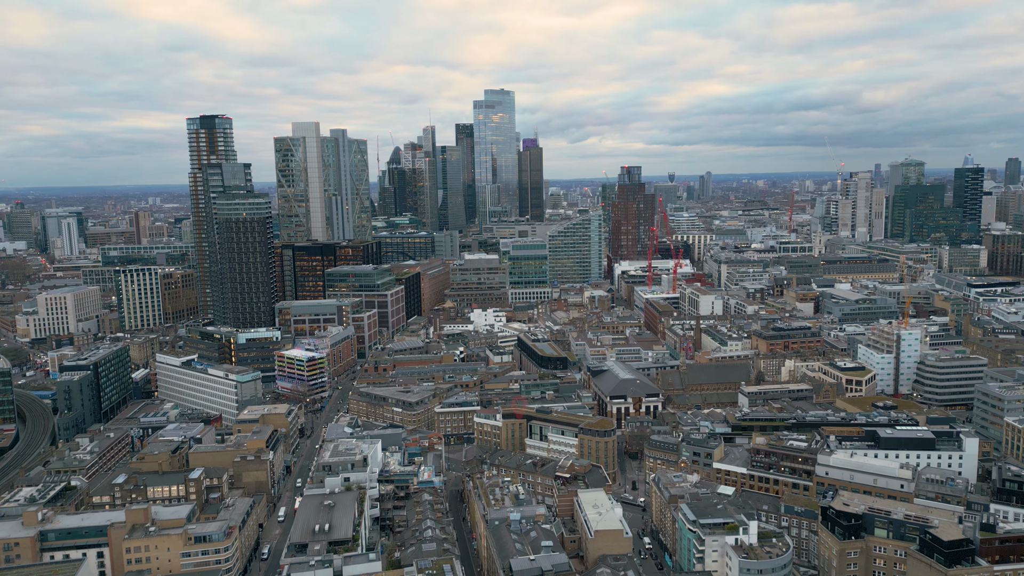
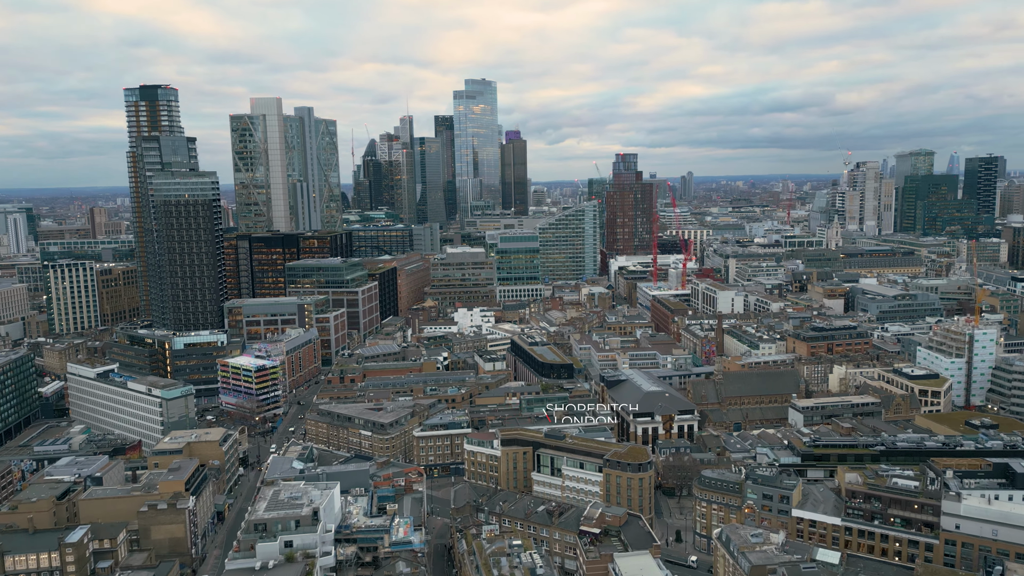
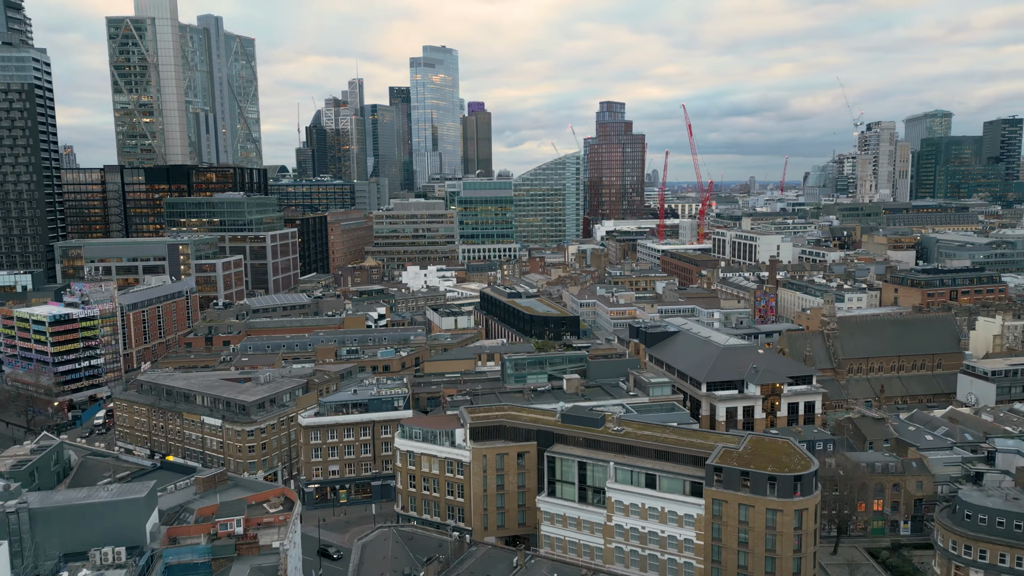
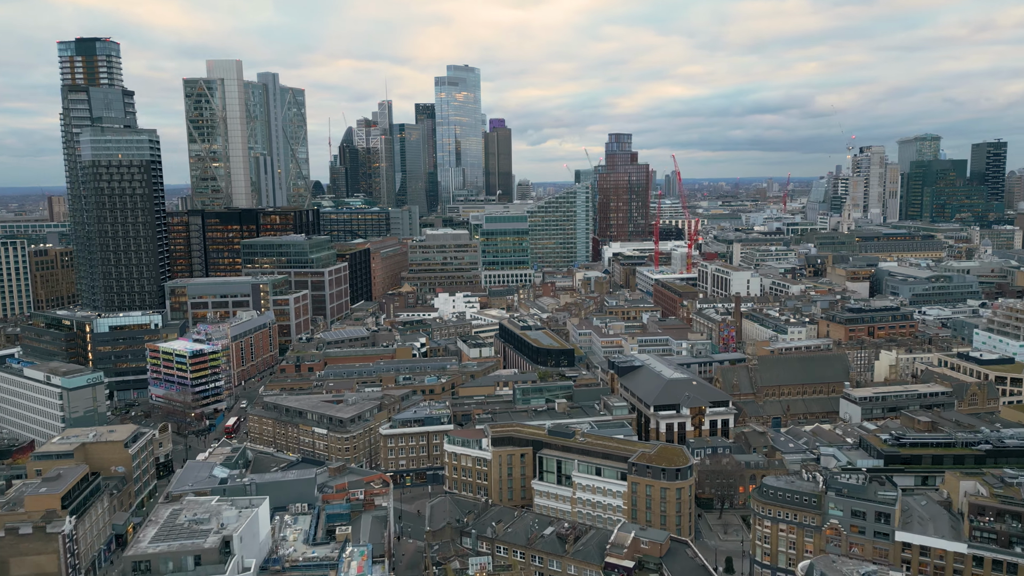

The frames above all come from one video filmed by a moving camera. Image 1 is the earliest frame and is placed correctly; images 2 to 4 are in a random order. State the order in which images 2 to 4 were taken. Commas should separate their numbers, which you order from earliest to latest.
2, 4, 3
